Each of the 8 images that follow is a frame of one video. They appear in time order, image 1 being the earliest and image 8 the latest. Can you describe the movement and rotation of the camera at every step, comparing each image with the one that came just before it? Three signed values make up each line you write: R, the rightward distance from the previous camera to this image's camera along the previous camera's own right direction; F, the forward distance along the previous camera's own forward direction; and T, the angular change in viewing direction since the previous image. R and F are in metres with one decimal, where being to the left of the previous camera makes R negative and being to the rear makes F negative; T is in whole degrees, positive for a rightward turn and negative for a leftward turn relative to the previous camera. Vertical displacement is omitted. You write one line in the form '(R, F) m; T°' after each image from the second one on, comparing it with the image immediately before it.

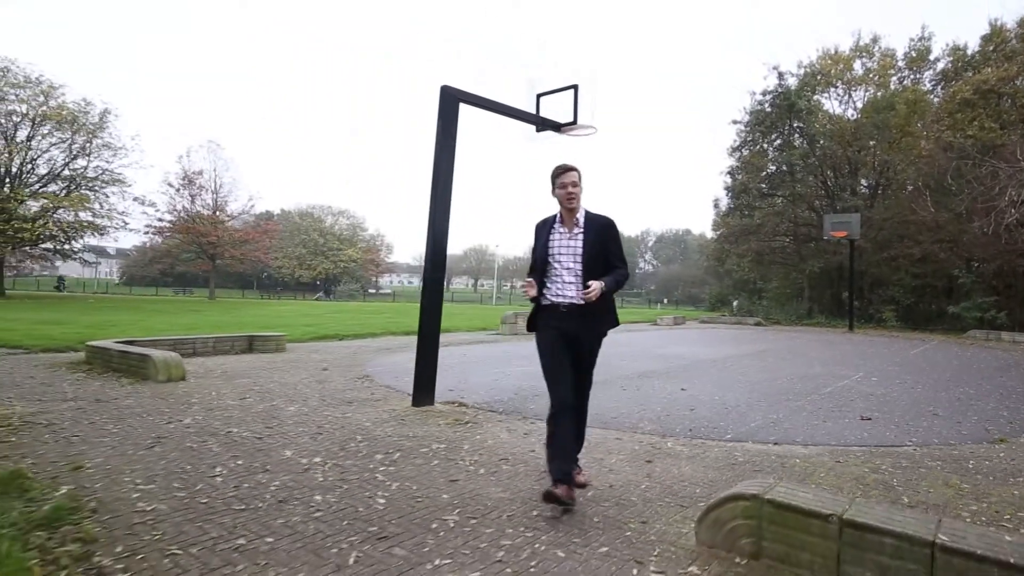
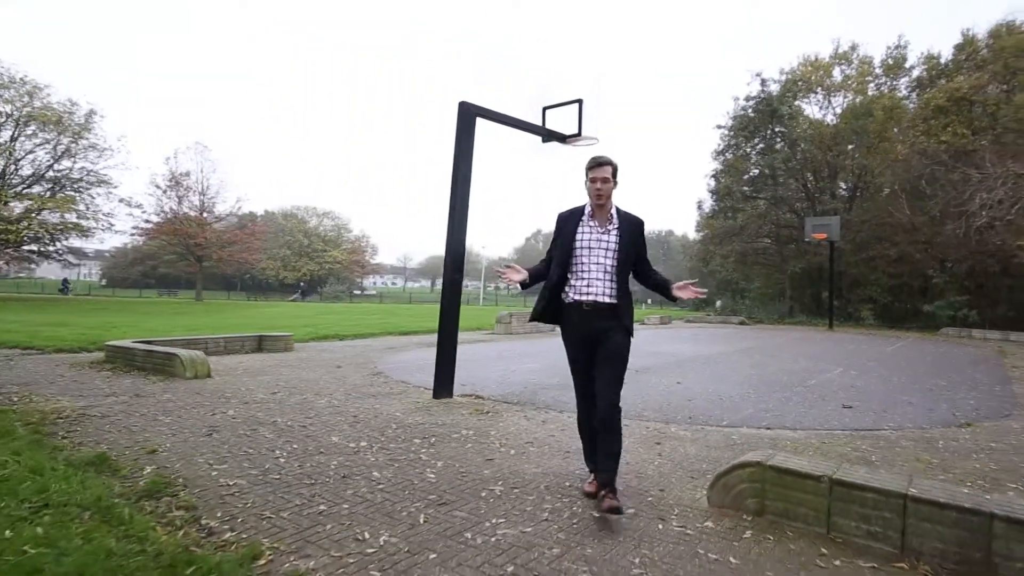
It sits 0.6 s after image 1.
(-0.3, -0.5) m; +1°
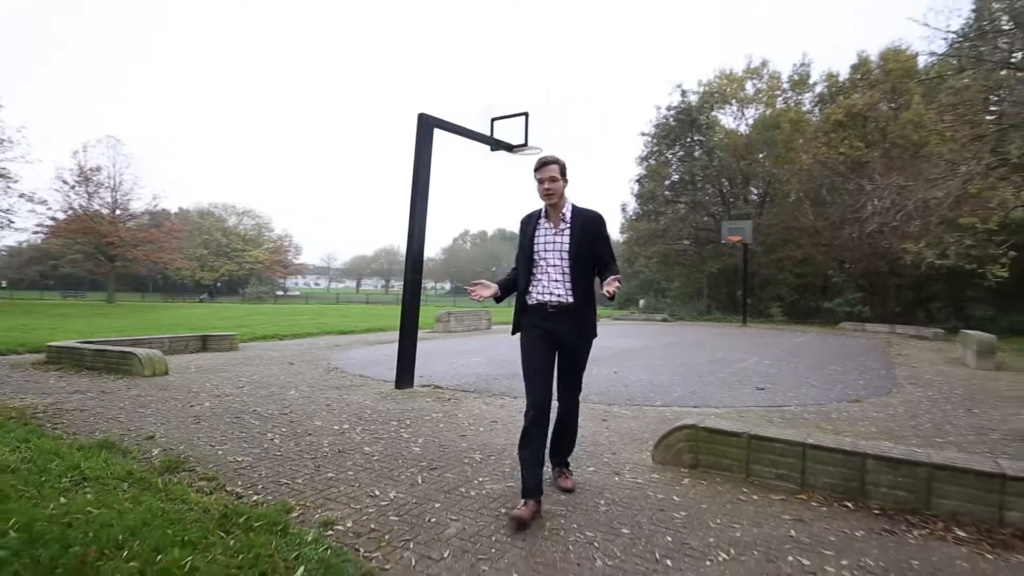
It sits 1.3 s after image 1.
(-0.3, -0.6) m; +7°
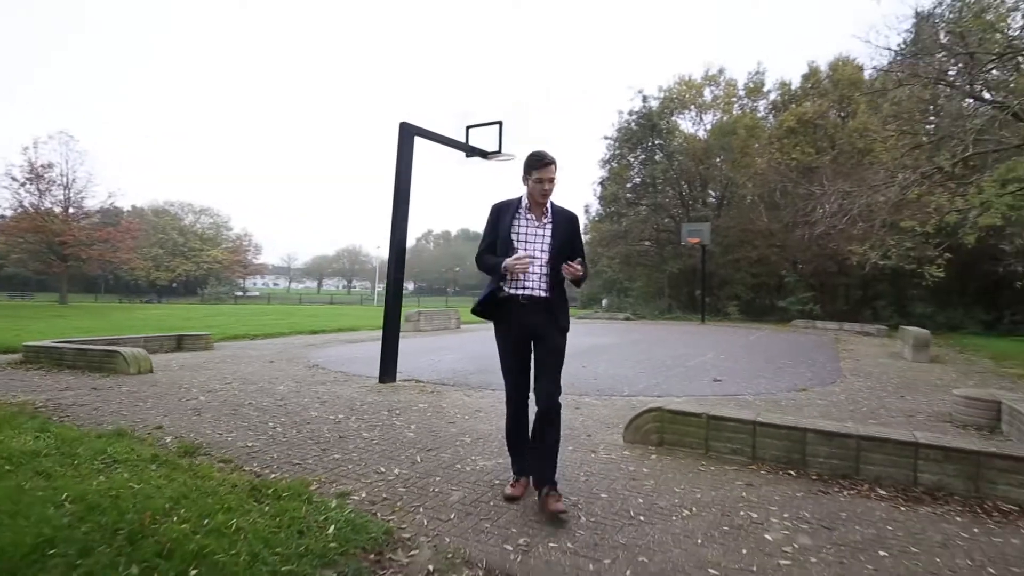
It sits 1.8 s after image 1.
(-0.2, -0.5) m; +3°
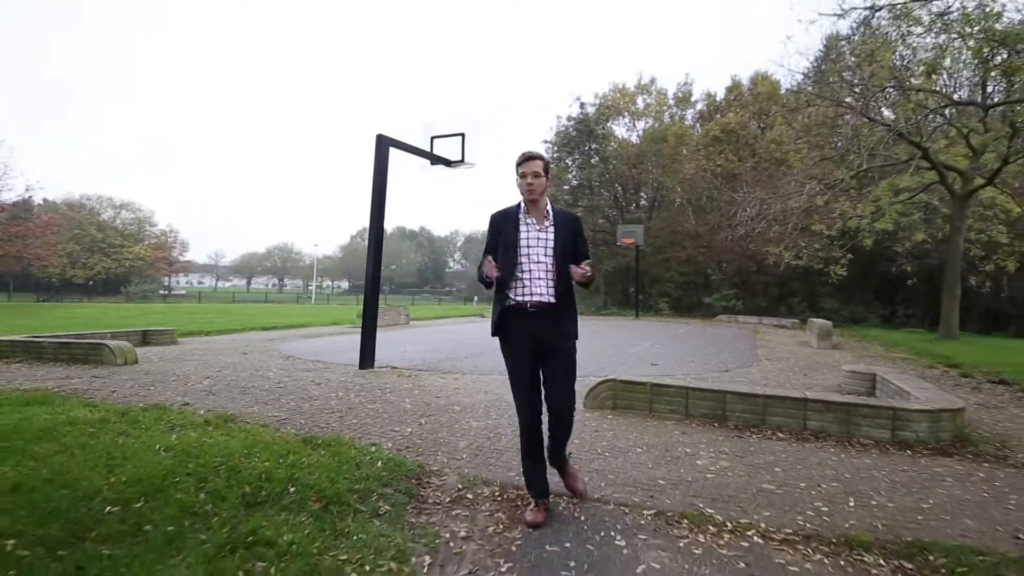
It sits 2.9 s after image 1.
(-0.4, -1.0) m; +6°
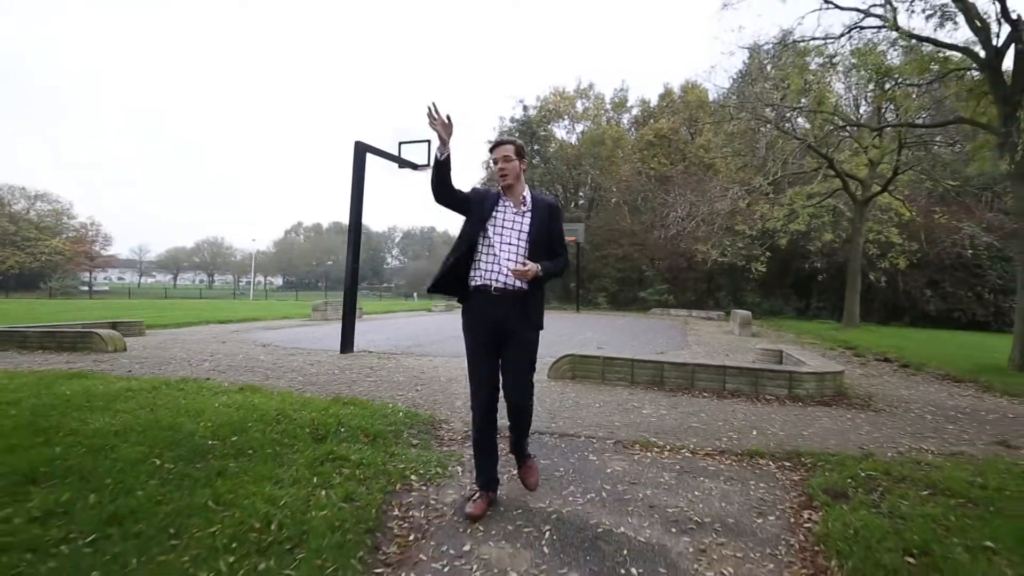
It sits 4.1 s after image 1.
(-0.4, -1.1) m; +6°
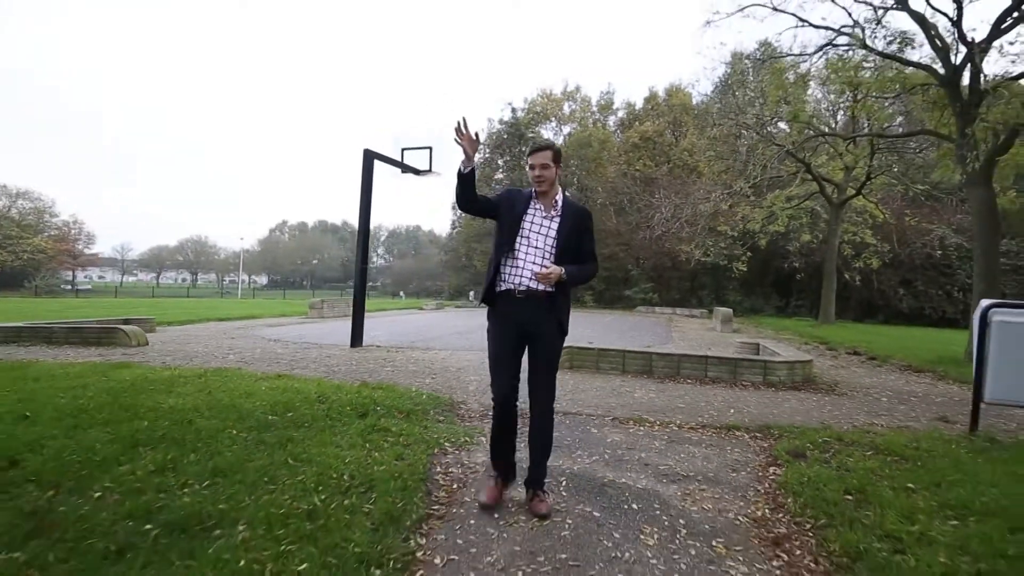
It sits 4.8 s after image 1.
(-0.2, -0.7) m; +1°
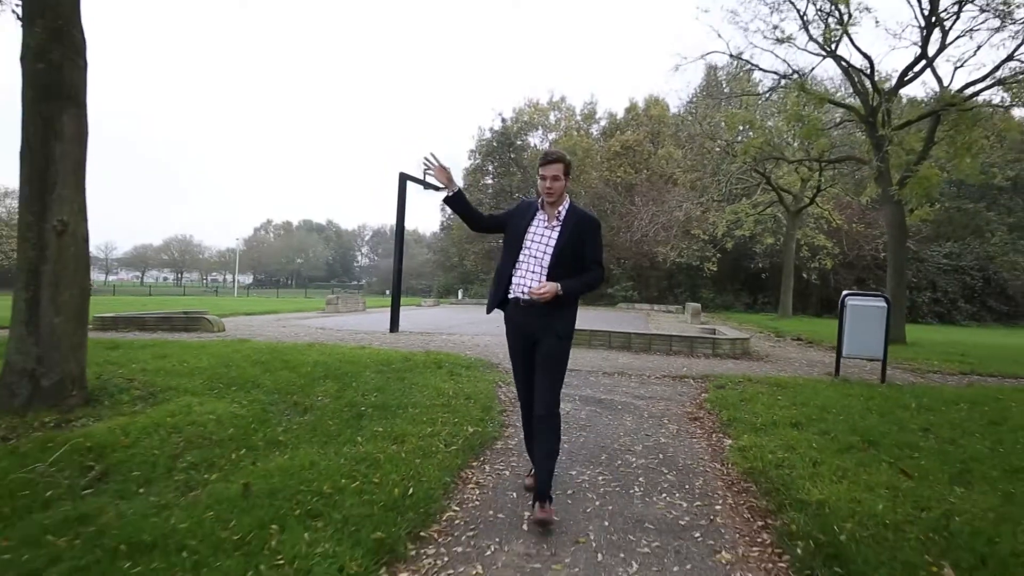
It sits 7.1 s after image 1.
(-0.5, -2.4) m; +2°
